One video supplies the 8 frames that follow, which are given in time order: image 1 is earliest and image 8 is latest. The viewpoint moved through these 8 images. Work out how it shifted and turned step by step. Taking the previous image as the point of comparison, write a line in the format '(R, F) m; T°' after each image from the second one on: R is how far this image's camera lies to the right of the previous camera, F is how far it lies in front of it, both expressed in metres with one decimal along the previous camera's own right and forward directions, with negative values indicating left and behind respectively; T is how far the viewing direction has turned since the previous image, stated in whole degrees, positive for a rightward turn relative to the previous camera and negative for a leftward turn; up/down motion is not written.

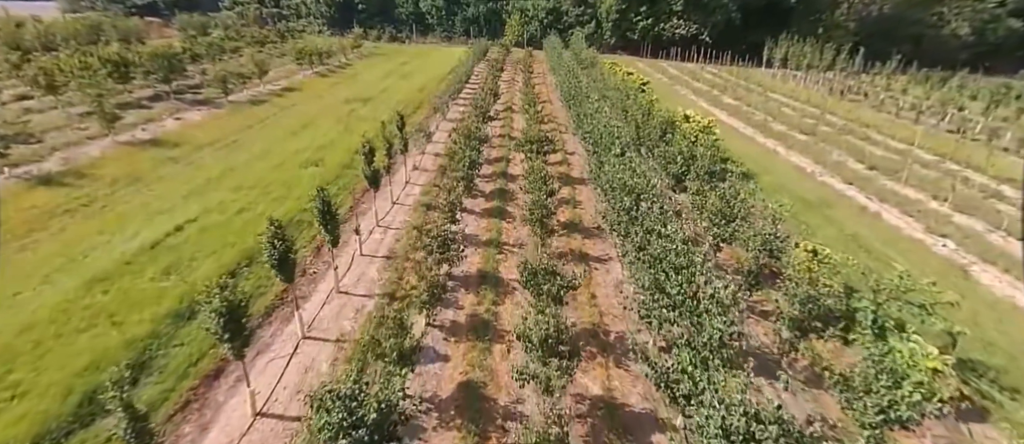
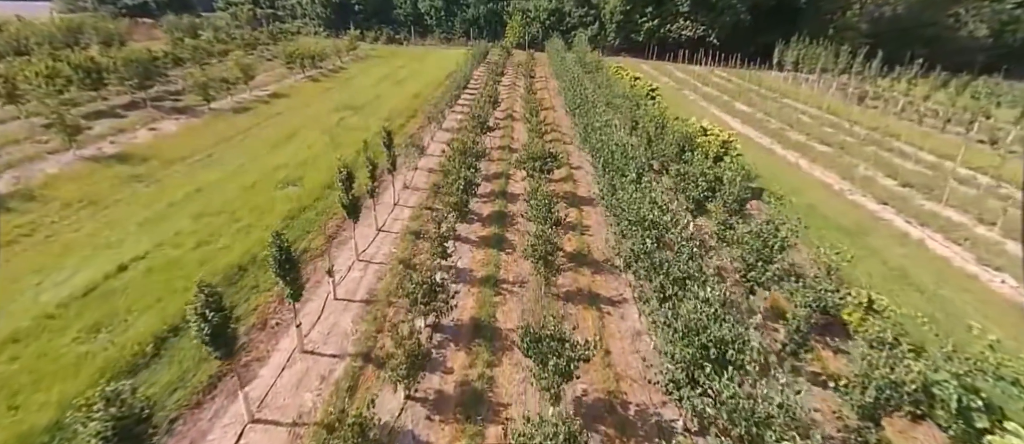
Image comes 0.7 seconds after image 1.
(+0.1, +2.2) m; 0°
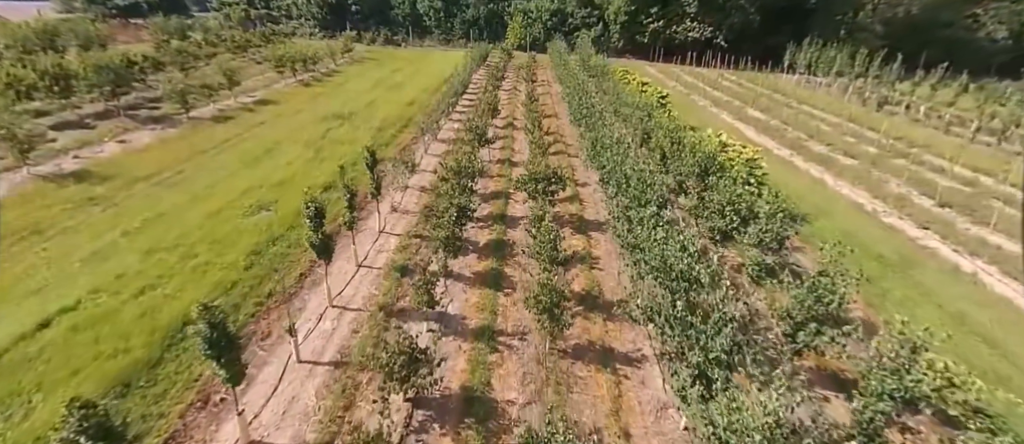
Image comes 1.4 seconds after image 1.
(+0.1, +2.2) m; 0°
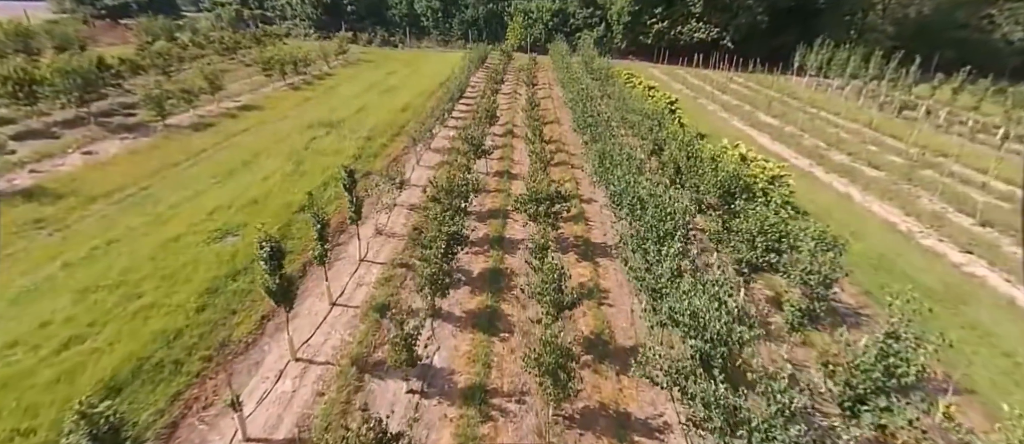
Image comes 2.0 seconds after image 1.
(+0.1, +2.0) m; 0°
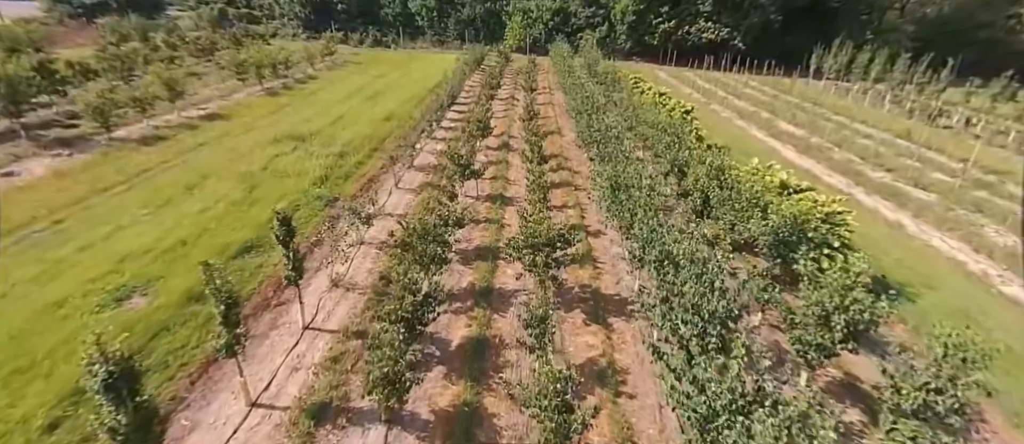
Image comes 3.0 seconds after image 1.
(+0.3, +3.5) m; 0°
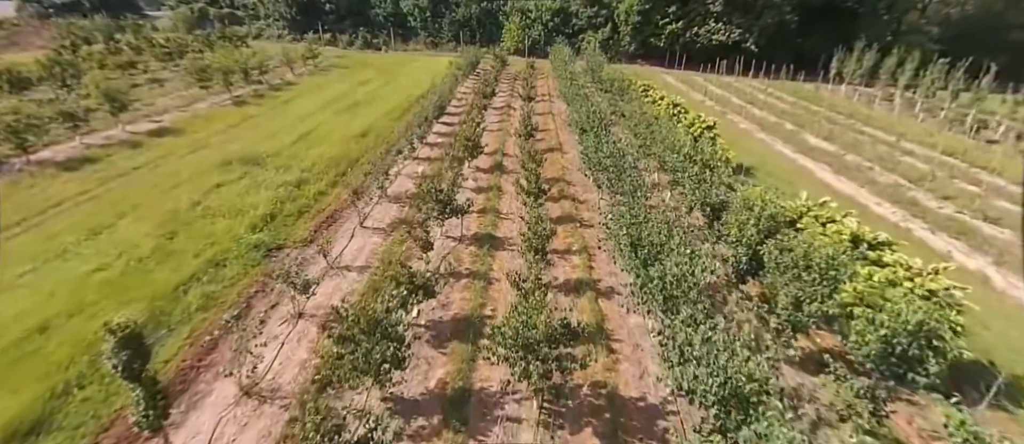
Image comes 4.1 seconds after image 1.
(+0.3, +3.9) m; 0°
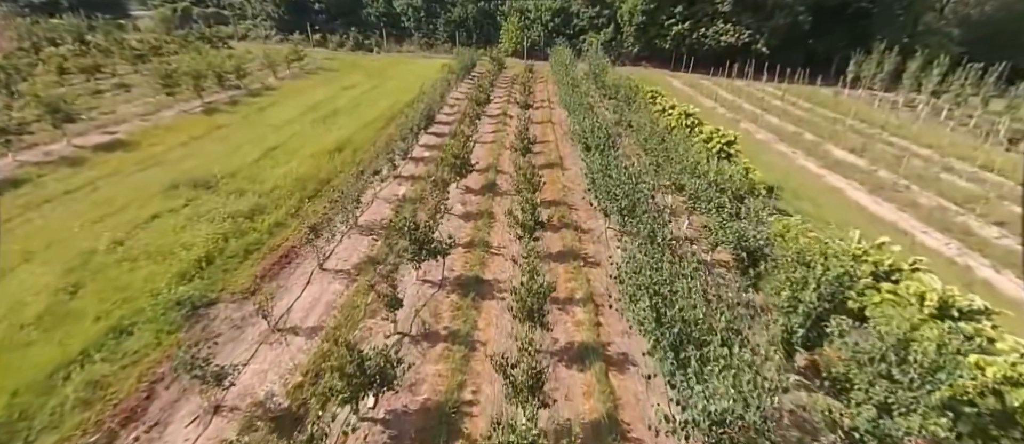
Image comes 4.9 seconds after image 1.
(+0.3, +2.9) m; 0°
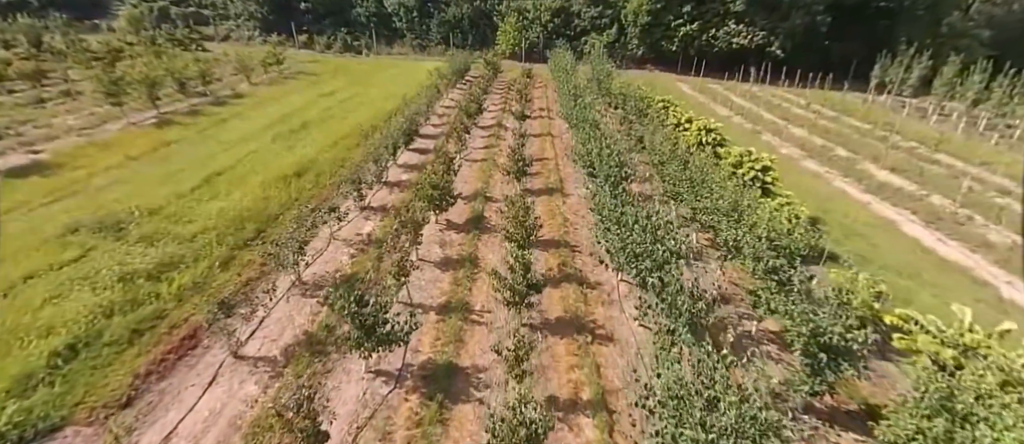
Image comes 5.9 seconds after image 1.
(+0.4, +3.7) m; 0°
